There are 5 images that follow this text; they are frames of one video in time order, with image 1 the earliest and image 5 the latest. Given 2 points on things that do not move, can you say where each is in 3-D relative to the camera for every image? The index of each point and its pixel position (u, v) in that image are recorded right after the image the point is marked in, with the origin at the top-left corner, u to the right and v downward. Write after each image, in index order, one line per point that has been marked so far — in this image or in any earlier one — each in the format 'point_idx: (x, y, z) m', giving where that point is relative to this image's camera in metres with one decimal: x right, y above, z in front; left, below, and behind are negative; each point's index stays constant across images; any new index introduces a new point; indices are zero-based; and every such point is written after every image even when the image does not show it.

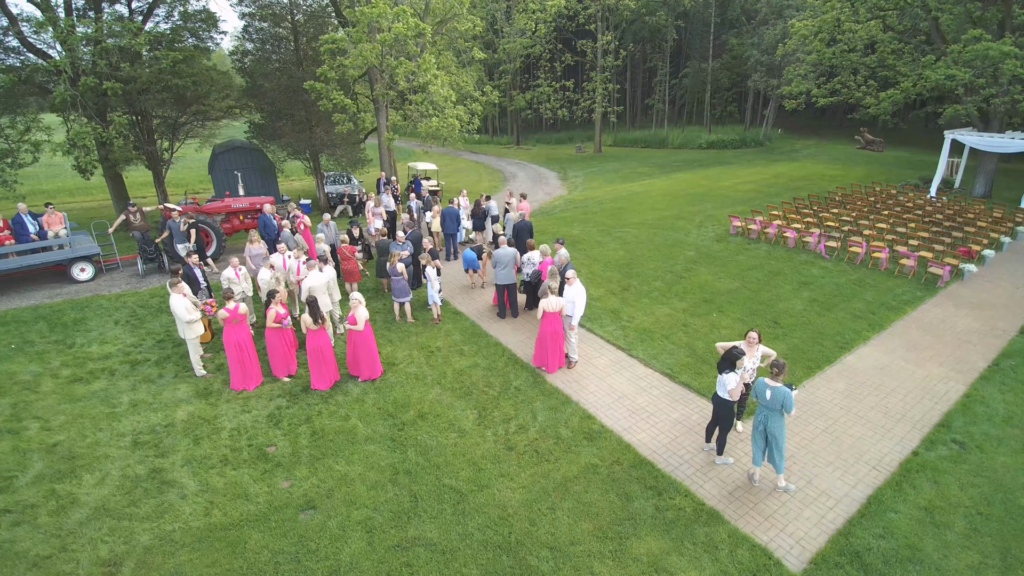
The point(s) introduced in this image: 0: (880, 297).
0: (+8.8, -0.2, +12.2) m
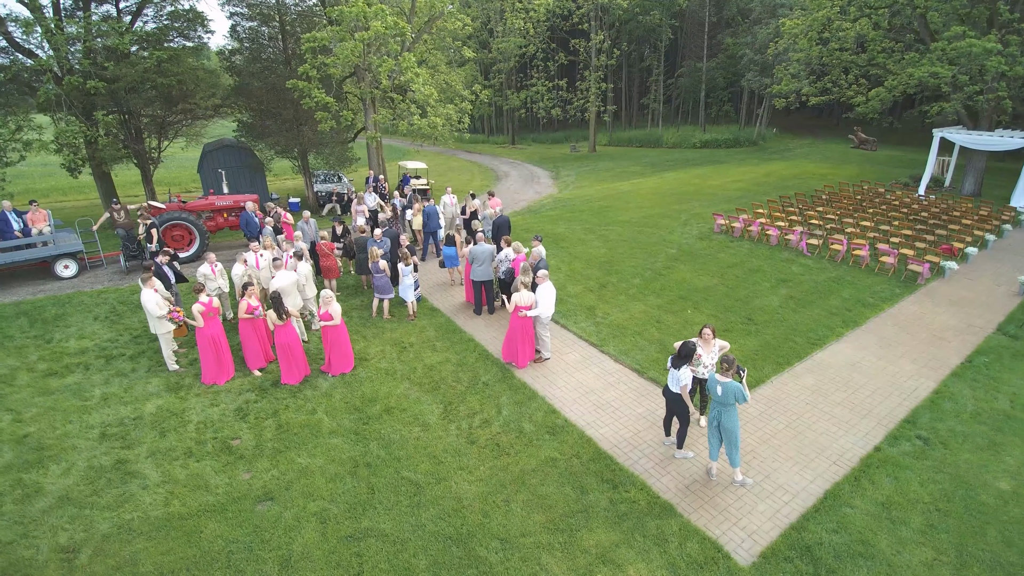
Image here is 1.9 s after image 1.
0: (+8.2, -0.1, +12.2) m
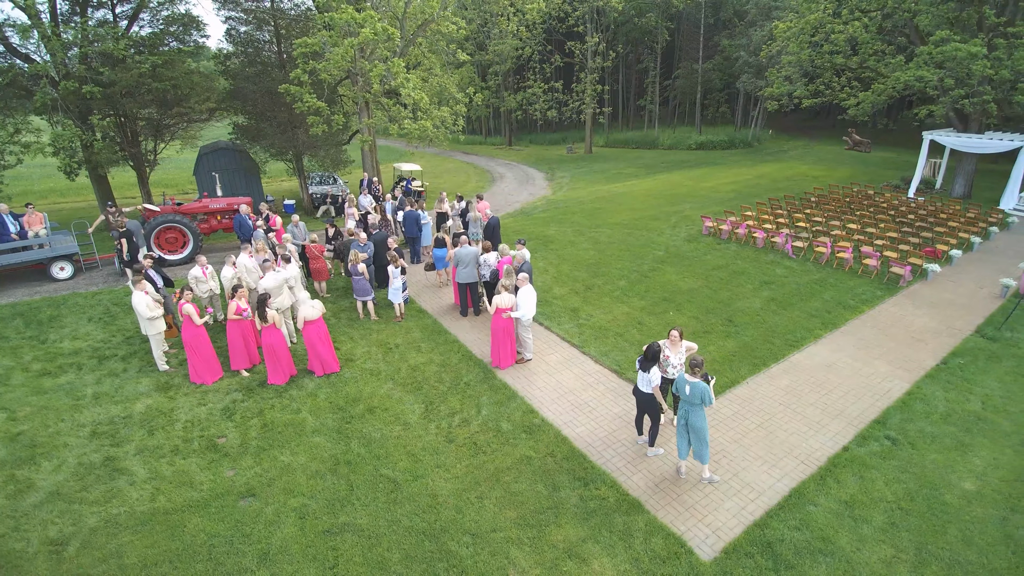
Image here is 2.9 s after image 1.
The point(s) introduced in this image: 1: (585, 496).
0: (+7.9, -0.2, +12.4) m
1: (+0.9, -2.7, +6.6) m
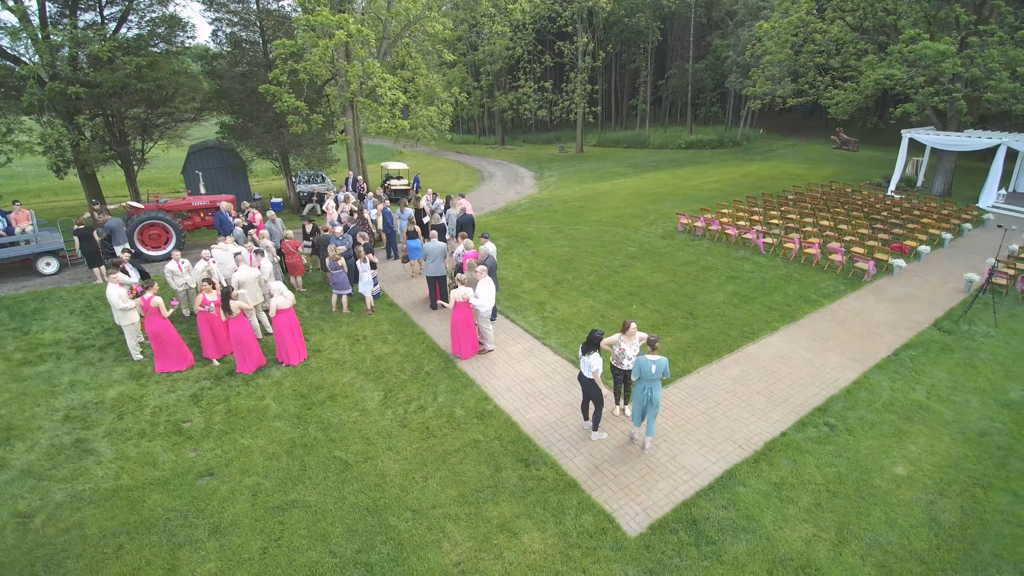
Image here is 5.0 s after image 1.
0: (+7.2, -0.1, +12.7) m
1: (+0.2, -2.6, +7.0) m
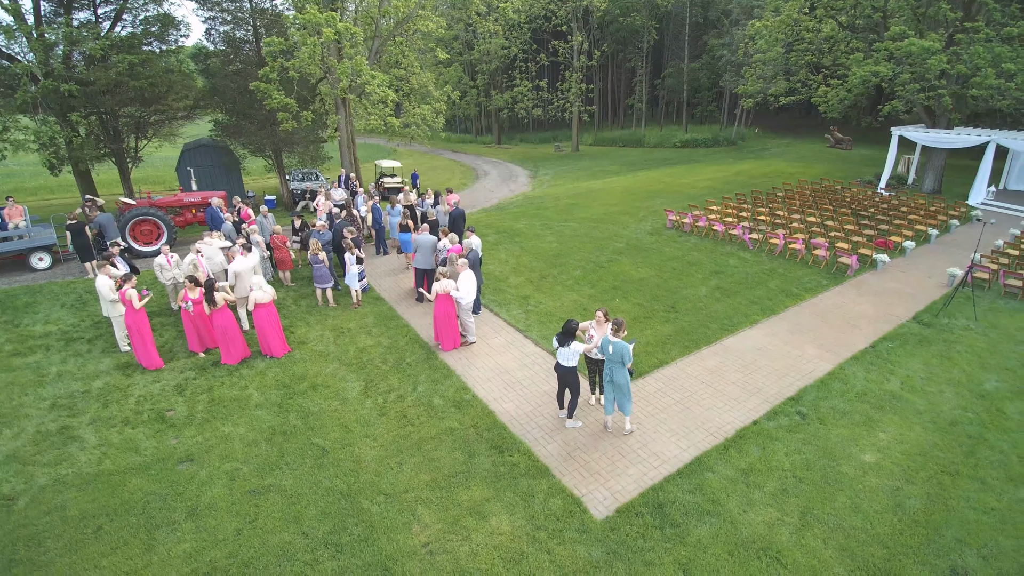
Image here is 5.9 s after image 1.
0: (+6.8, +0.1, +12.8) m
1: (-0.2, -2.4, +7.1) m
